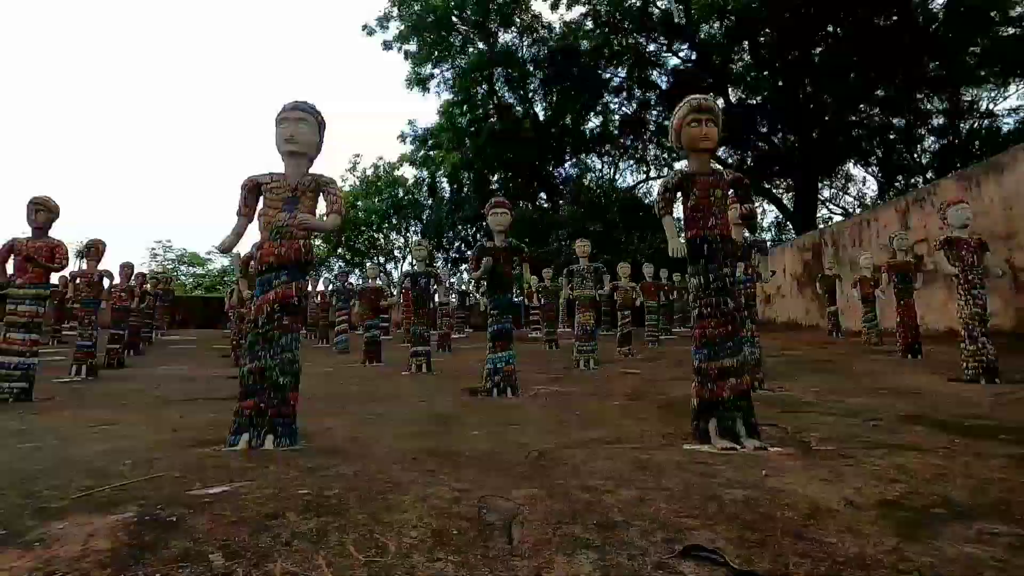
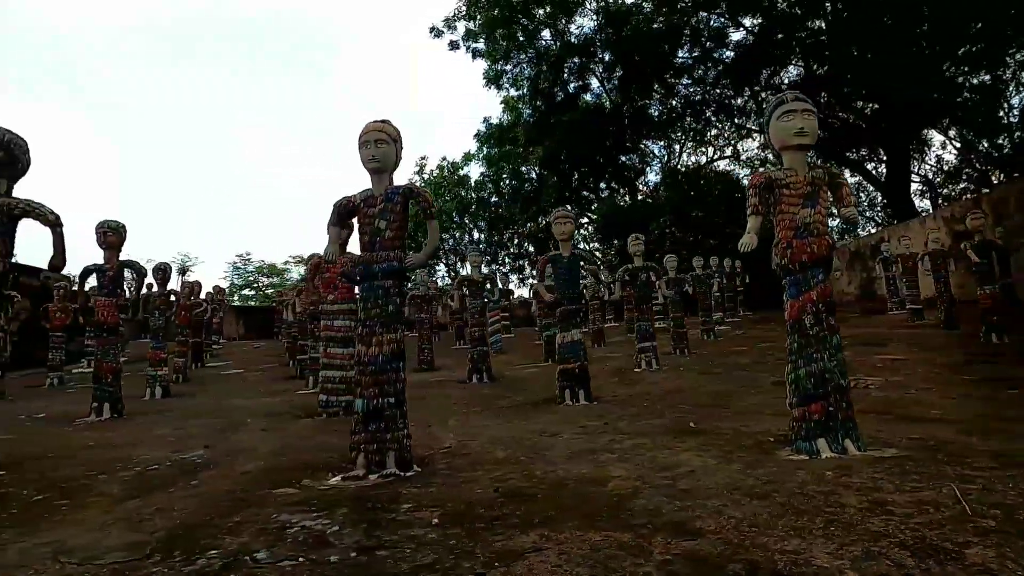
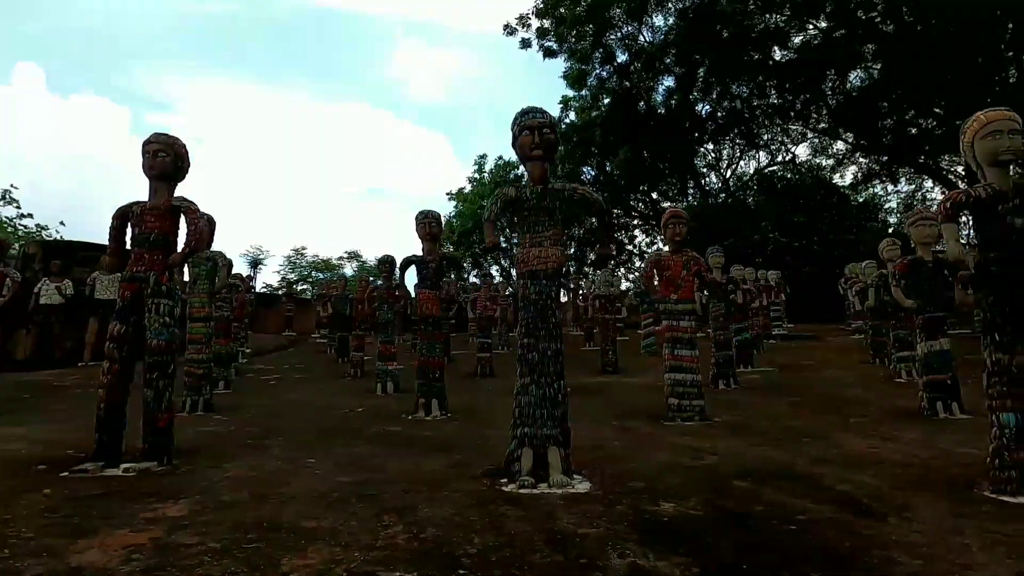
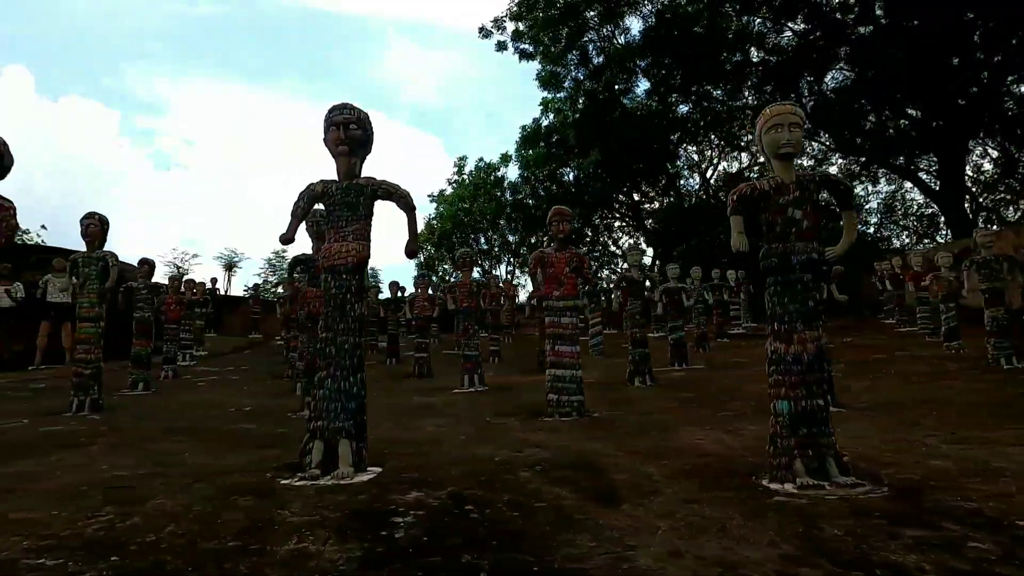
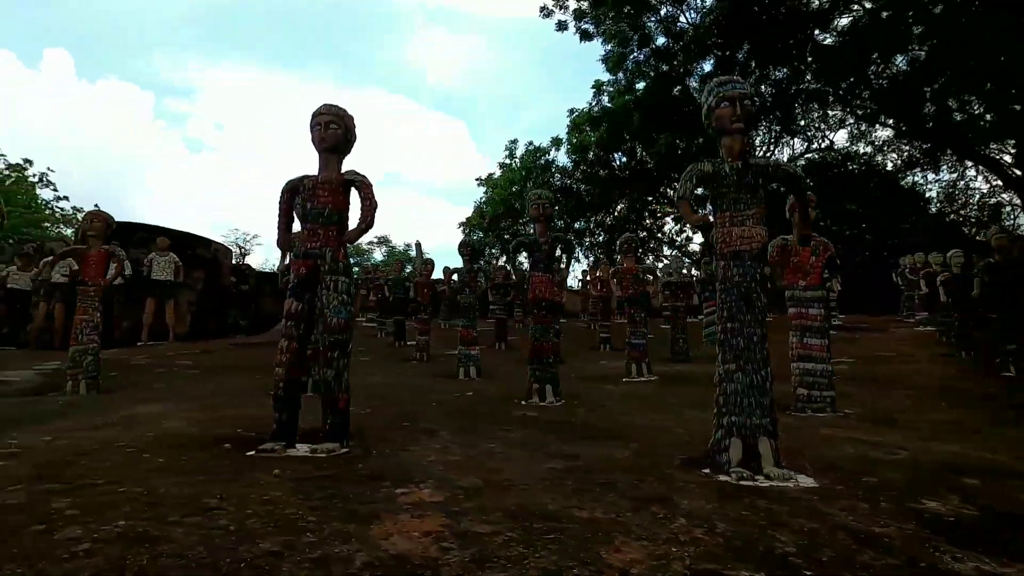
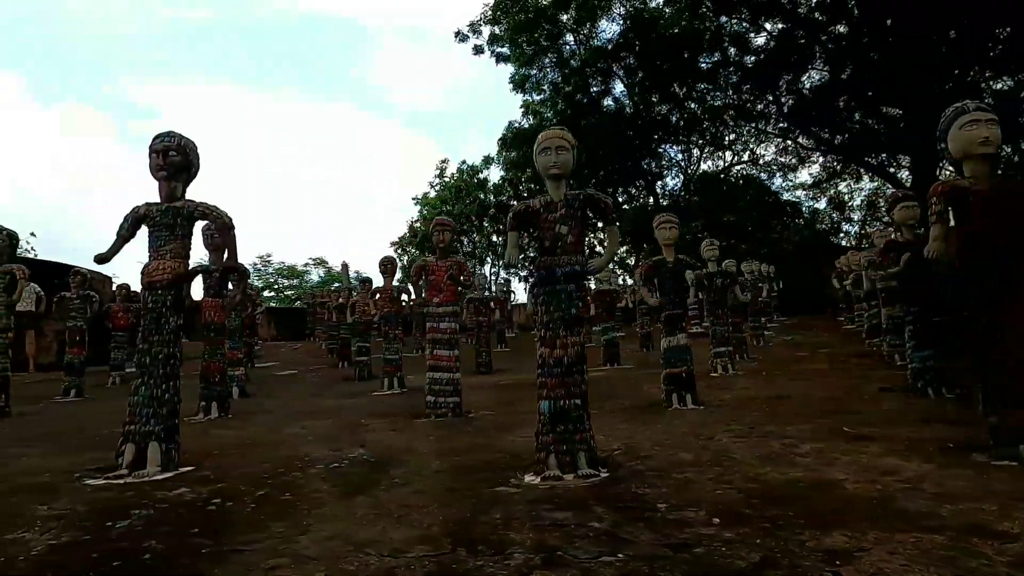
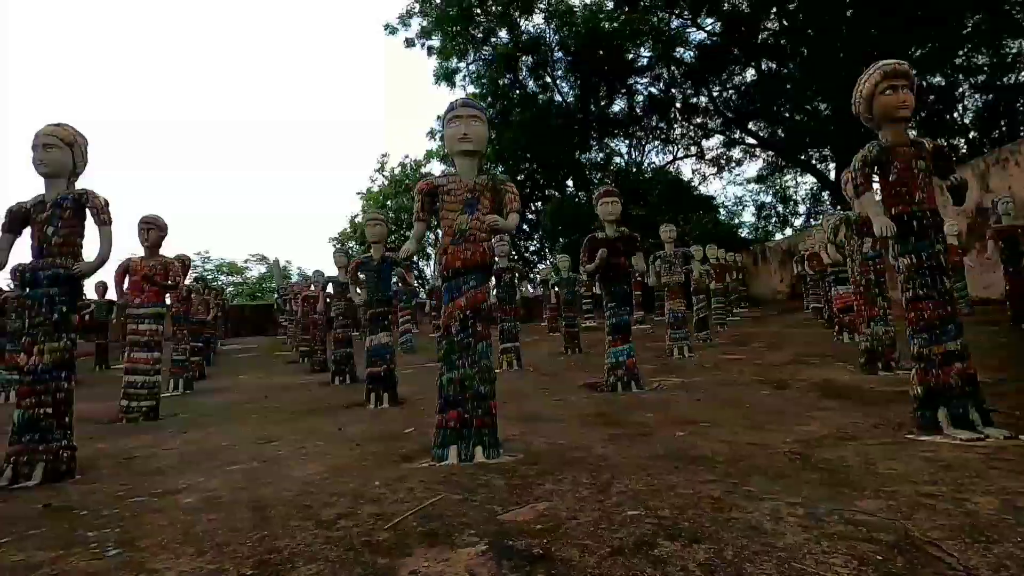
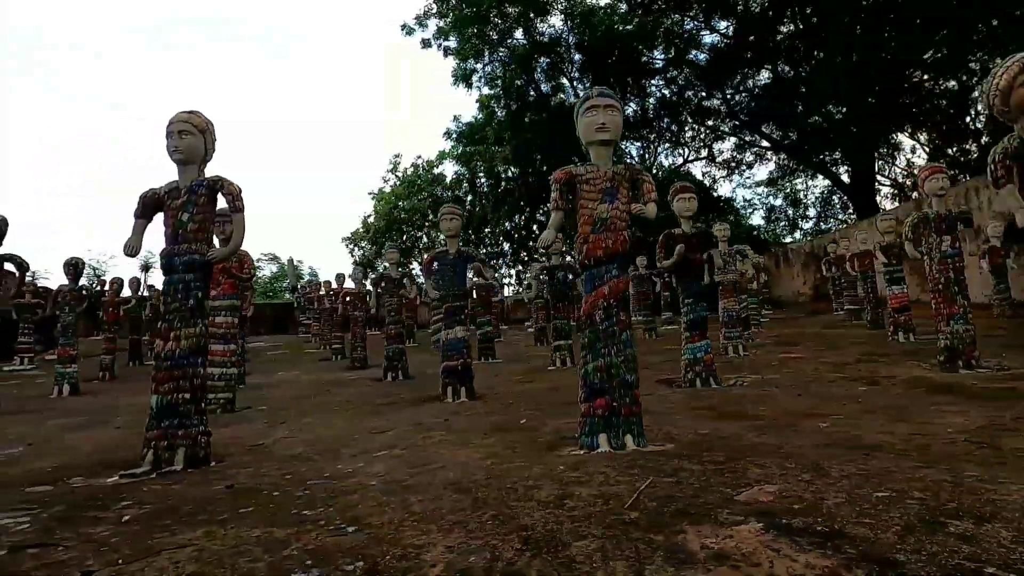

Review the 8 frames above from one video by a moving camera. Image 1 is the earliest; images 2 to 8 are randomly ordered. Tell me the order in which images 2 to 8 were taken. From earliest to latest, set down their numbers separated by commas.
7, 8, 2, 6, 4, 3, 5
